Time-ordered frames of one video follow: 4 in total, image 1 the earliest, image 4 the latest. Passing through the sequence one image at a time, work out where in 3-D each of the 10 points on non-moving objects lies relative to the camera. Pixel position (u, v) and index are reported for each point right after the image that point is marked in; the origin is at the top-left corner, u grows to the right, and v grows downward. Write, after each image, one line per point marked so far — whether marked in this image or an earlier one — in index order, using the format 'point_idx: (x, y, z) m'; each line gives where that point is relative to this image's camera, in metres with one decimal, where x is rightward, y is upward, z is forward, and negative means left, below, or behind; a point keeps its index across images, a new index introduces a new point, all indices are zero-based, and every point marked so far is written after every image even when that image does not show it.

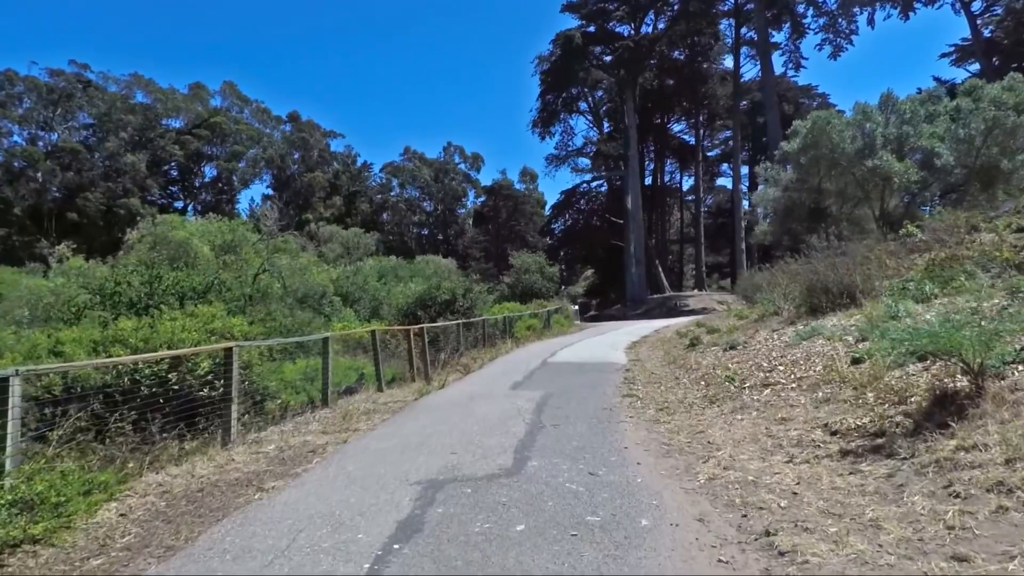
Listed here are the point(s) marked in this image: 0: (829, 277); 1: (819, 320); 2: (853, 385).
0: (+6.1, +0.2, +11.8) m
1: (+5.3, -0.6, +10.7) m
2: (+3.2, -0.9, +5.7) m
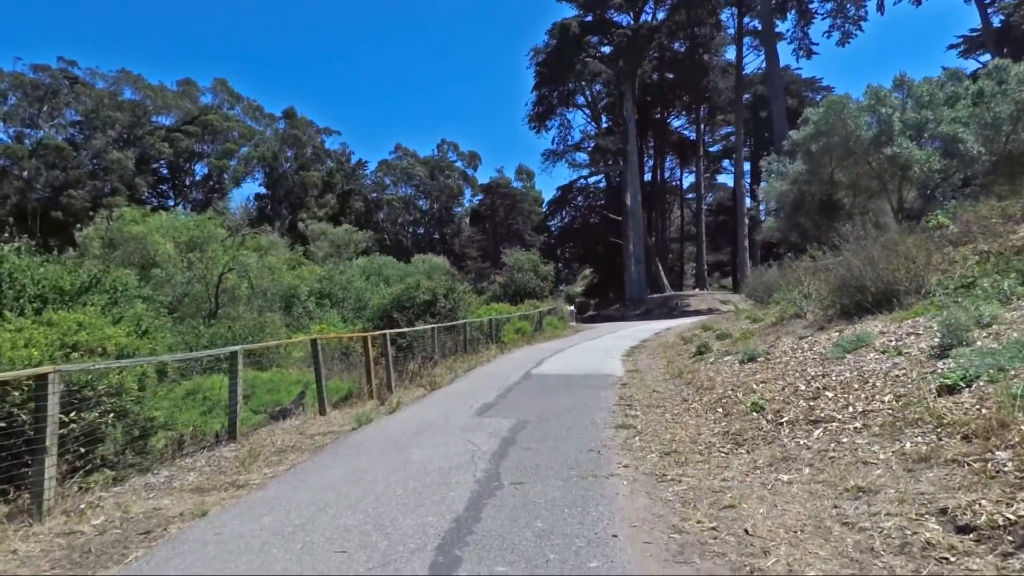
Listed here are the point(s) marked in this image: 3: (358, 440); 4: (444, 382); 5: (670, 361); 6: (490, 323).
0: (+5.6, +0.3, +9.9) m
1: (+4.9, -0.5, +8.7) m
2: (+2.7, -0.9, +3.8) m
3: (-1.6, -1.6, +6.4) m
4: (-1.2, -1.8, +11.5) m
5: (+3.1, -1.4, +11.9) m
6: (-0.7, -1.1, +18.8) m
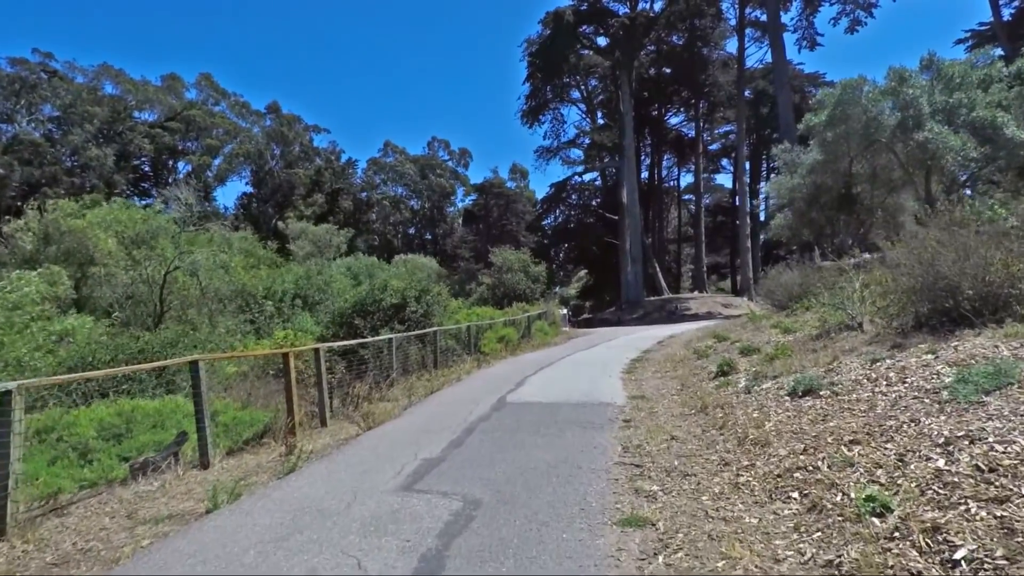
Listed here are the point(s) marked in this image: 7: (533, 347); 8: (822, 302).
0: (+5.2, +0.2, +7.3) m
1: (+4.5, -0.6, +6.2) m
2: (+2.4, -0.9, +1.2) m
3: (-2.0, -1.6, +3.8) m
4: (-1.7, -1.8, +8.9) m
5: (+2.6, -1.5, +9.3) m
6: (-1.2, -1.1, +16.2) m
7: (+0.7, -1.9, +19.6) m
8: (+5.7, -0.3, +11.4) m
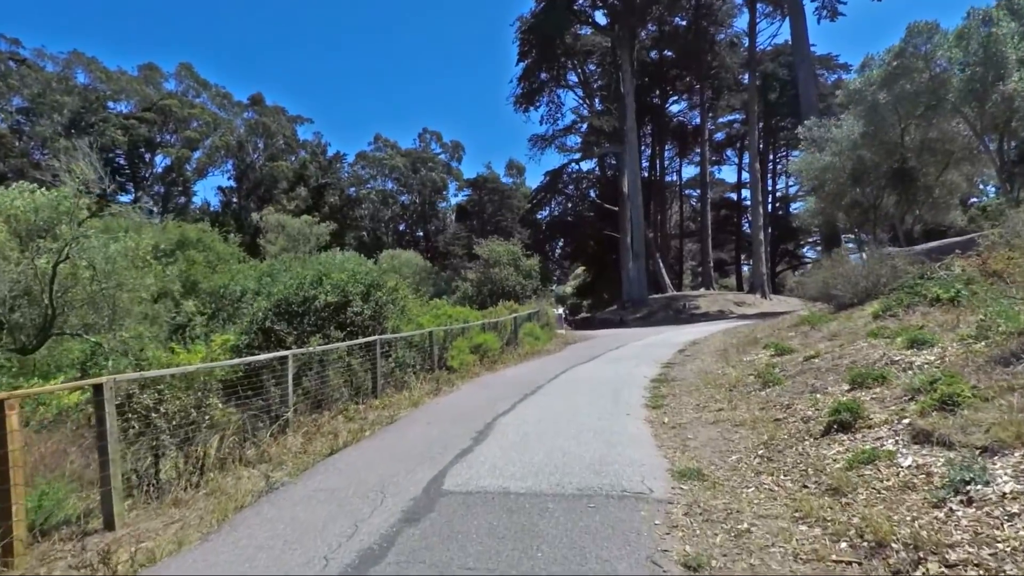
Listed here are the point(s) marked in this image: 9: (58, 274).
0: (+4.8, +0.4, +3.2) m
1: (+4.1, -0.4, +2.0) m
2: (+2.0, -0.8, -3.0) m
3: (-2.4, -1.5, -0.3) m
4: (-2.1, -1.7, +4.7) m
5: (+2.2, -1.3, +5.2) m
6: (-1.6, -1.0, +12.1) m
7: (+0.2, -1.7, +15.5) m
8: (+5.3, -0.1, +7.3) m
9: (-11.8, +0.5, +15.7) m
